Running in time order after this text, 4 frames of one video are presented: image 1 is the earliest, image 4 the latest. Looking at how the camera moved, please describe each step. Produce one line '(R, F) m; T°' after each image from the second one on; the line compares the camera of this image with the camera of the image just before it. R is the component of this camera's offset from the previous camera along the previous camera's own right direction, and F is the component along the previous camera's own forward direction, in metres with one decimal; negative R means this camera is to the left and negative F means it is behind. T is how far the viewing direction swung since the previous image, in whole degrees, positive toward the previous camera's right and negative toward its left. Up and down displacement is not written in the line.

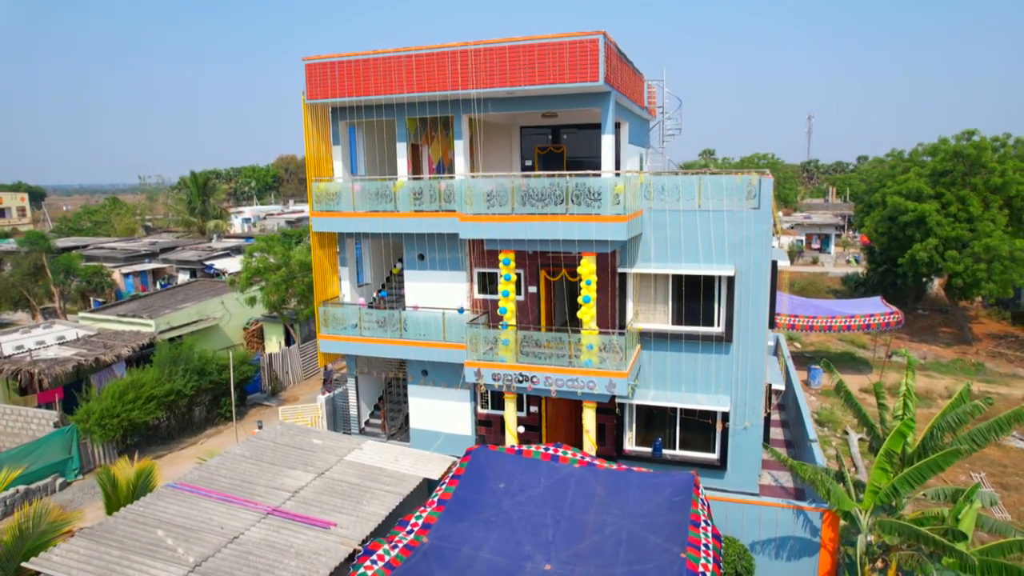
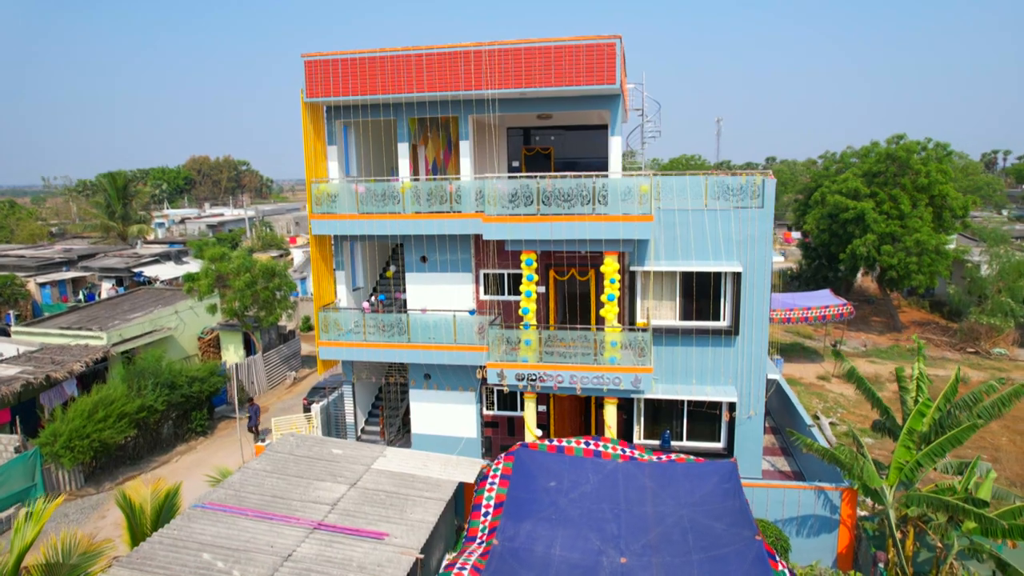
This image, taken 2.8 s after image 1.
(-2.3, +0.1) m; +7°
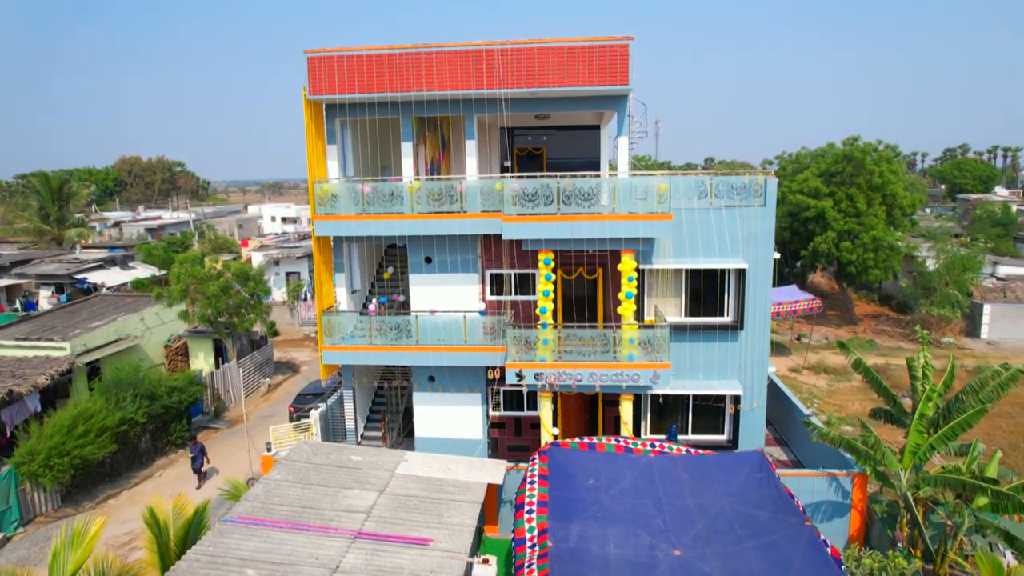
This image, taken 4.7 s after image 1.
(-1.7, +0.1) m; +5°
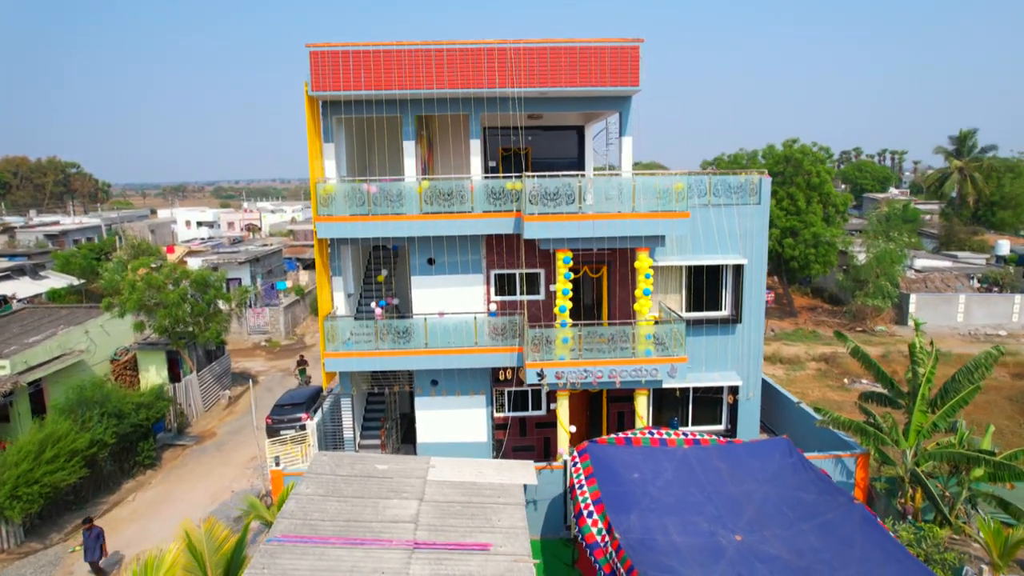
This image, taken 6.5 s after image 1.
(-2.3, +0.2) m; +8°
